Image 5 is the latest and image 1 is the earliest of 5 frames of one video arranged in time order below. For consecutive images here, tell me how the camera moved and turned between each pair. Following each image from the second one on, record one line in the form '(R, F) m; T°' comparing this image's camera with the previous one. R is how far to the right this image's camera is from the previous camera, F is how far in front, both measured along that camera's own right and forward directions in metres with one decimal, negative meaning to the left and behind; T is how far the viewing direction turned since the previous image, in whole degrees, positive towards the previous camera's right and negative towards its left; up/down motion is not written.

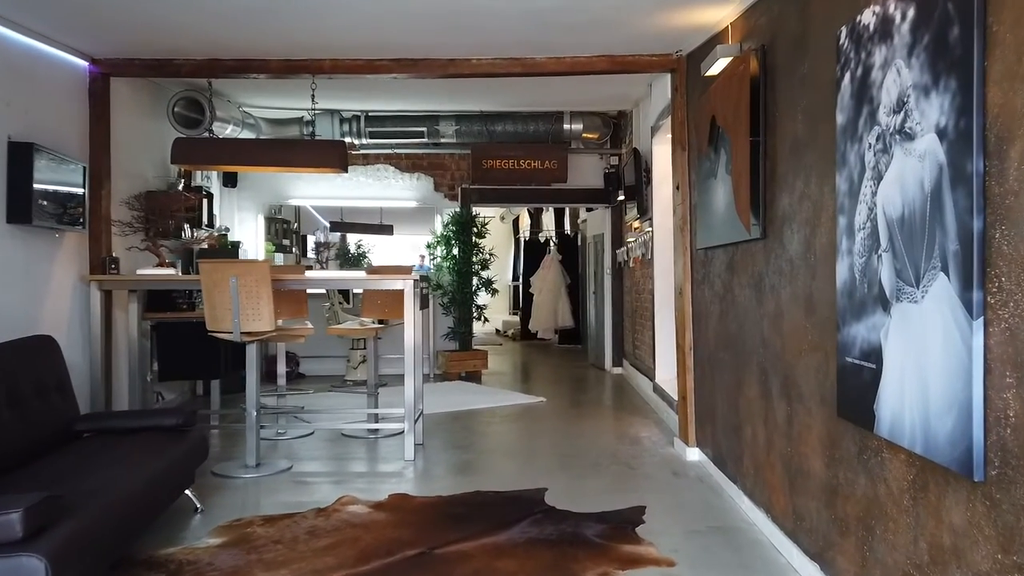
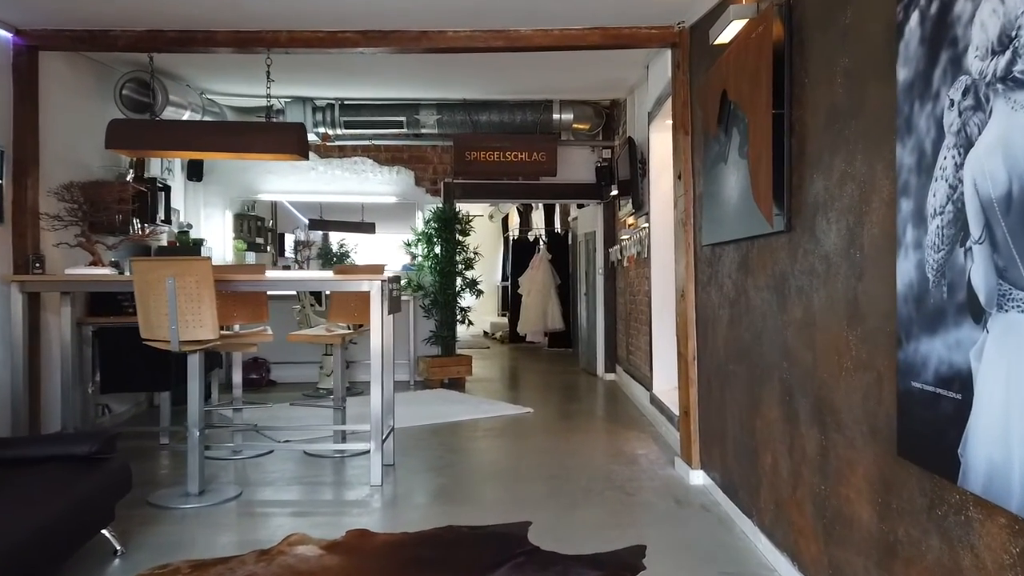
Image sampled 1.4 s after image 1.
(0.0, +0.5) m; +1°
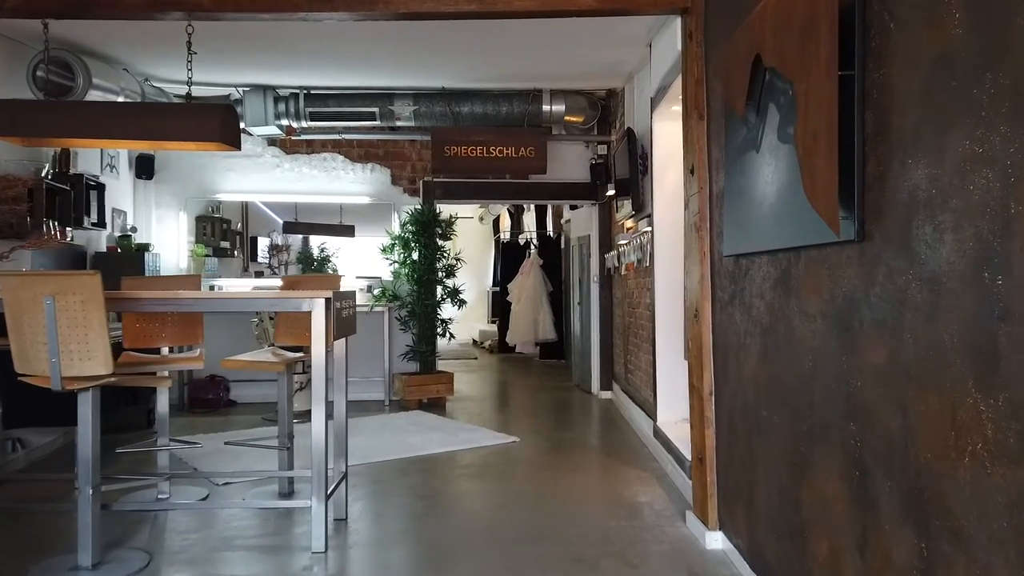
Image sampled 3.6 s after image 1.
(+0.1, +0.7) m; 0°
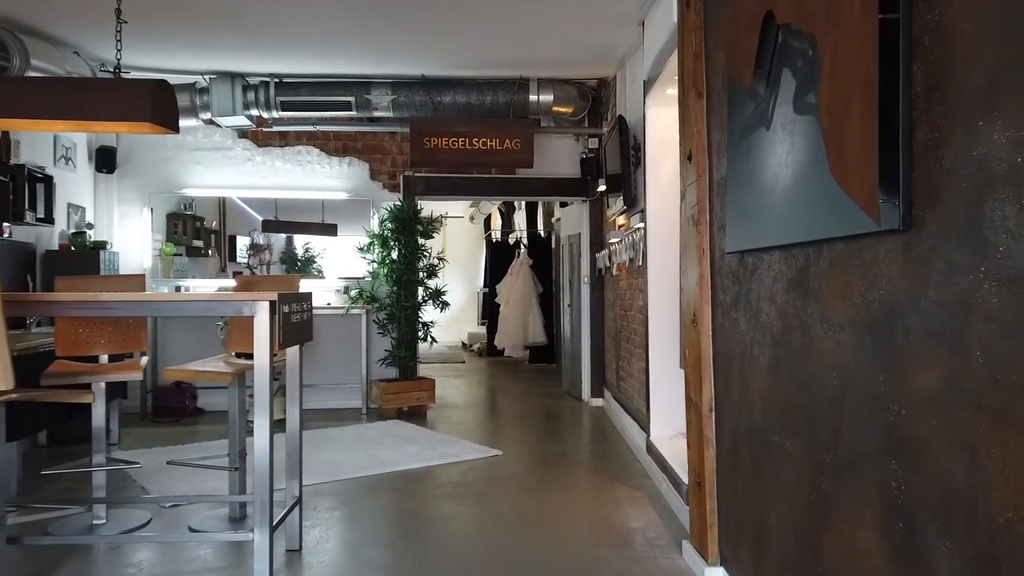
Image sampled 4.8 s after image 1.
(+0.1, +0.4) m; 0°
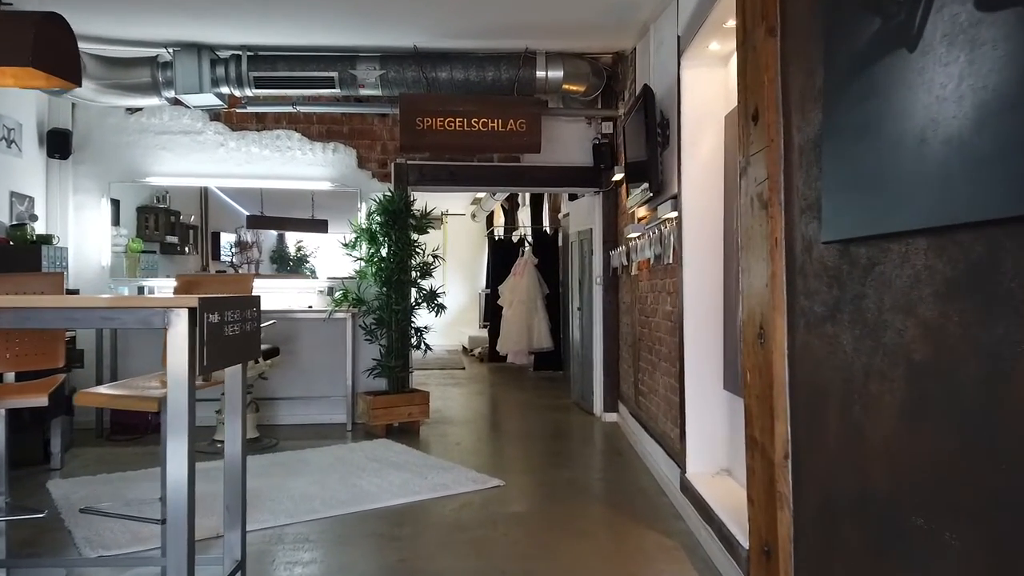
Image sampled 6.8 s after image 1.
(0.0, +0.7) m; 0°
